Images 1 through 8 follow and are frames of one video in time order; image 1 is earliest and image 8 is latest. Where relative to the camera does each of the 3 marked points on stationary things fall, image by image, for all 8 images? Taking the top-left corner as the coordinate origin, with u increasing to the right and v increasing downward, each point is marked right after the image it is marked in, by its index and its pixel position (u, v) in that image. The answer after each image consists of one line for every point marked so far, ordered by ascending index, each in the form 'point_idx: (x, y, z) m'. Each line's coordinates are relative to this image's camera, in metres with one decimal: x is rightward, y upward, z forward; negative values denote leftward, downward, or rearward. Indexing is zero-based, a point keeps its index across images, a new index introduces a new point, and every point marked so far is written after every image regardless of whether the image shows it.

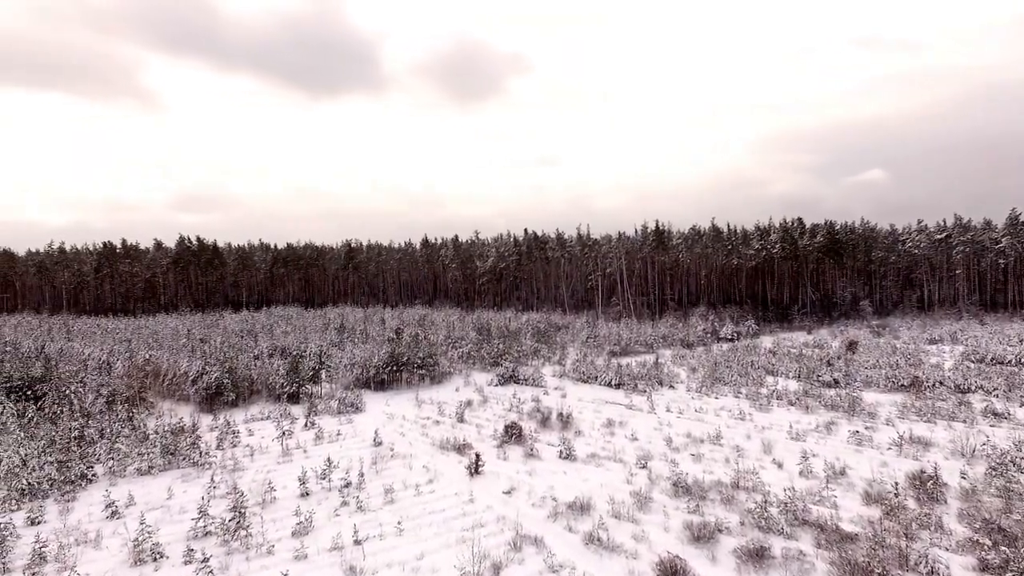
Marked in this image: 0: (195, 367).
0: (-9.1, -2.3, +17.4) m
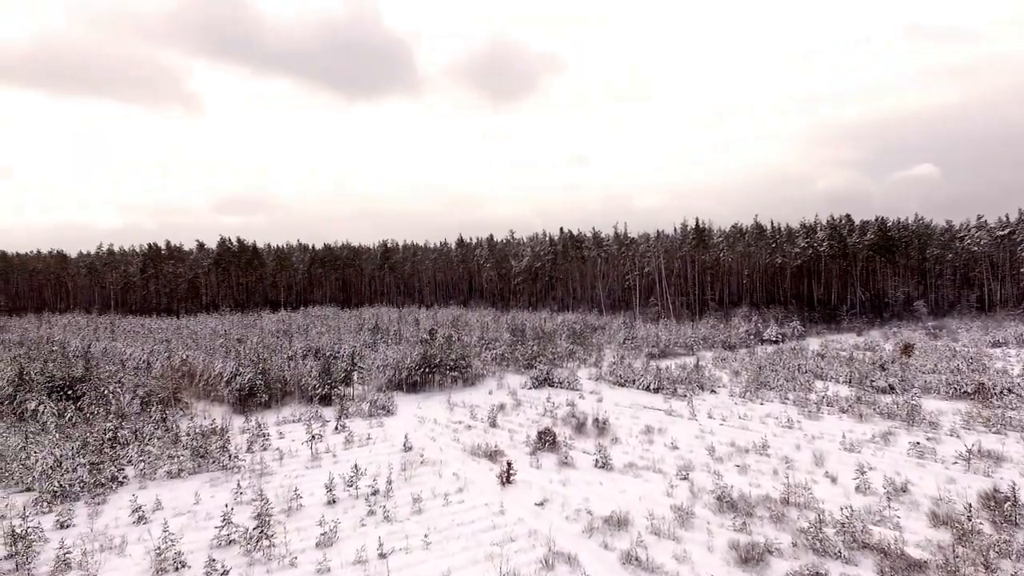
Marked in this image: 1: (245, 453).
0: (-8.2, -2.3, +17.4) m
1: (-5.6, -3.5, +12.6) m
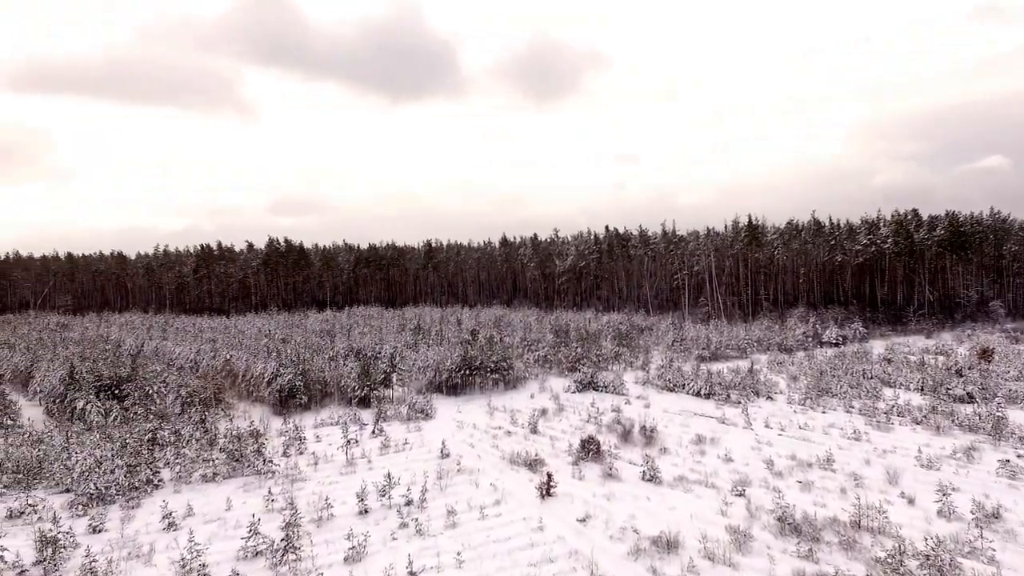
0: (-7.0, -2.3, +17.4) m
1: (-4.7, -3.5, +12.4) m
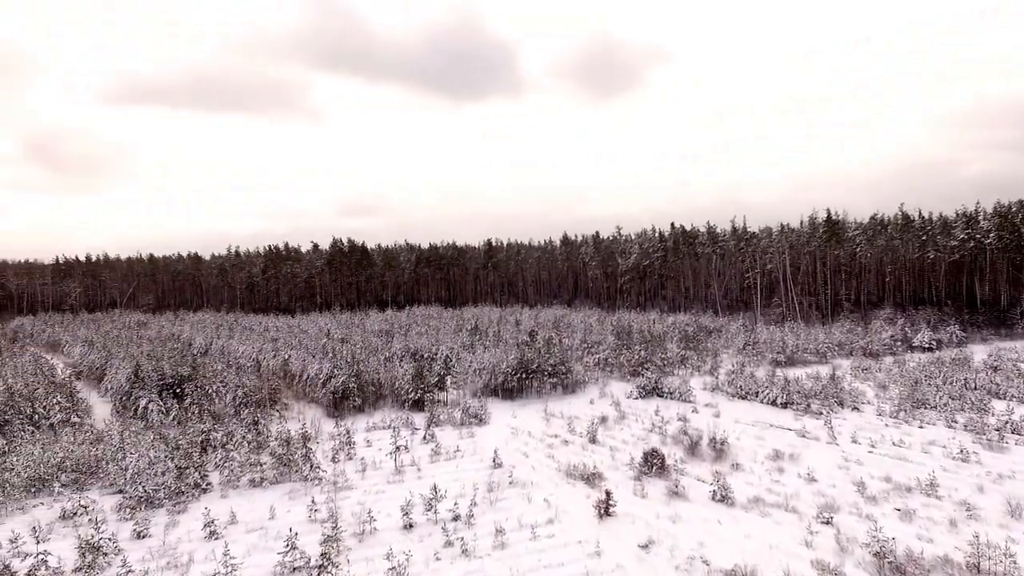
0: (-5.4, -2.3, +17.2) m
1: (-3.6, -3.5, +12.0) m
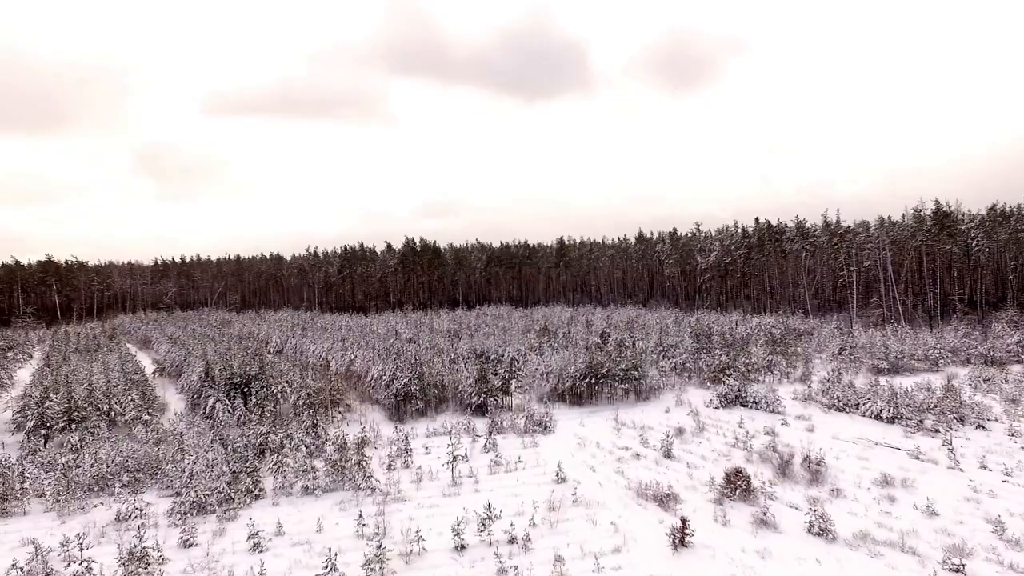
0: (-3.5, -2.3, +16.9) m
1: (-2.4, -3.5, +11.5) m
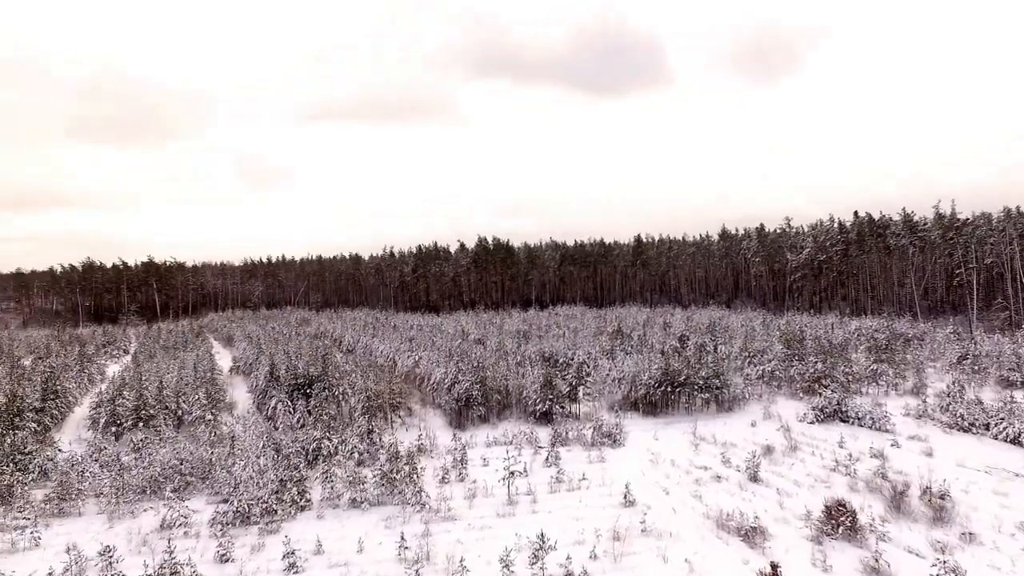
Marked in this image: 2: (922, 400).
0: (-1.7, -2.3, +16.2) m
1: (-1.3, -3.5, +10.7) m
2: (+10.0, -2.7, +14.7) m
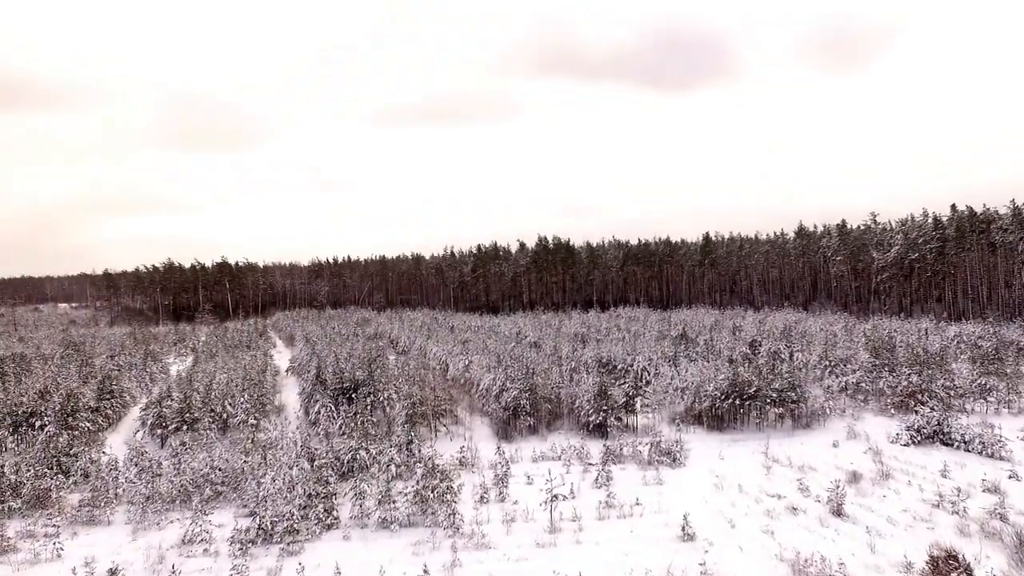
0: (-0.4, -2.3, +15.3) m
1: (-0.6, -3.5, +9.8) m
2: (+11.1, -2.8, +12.6) m
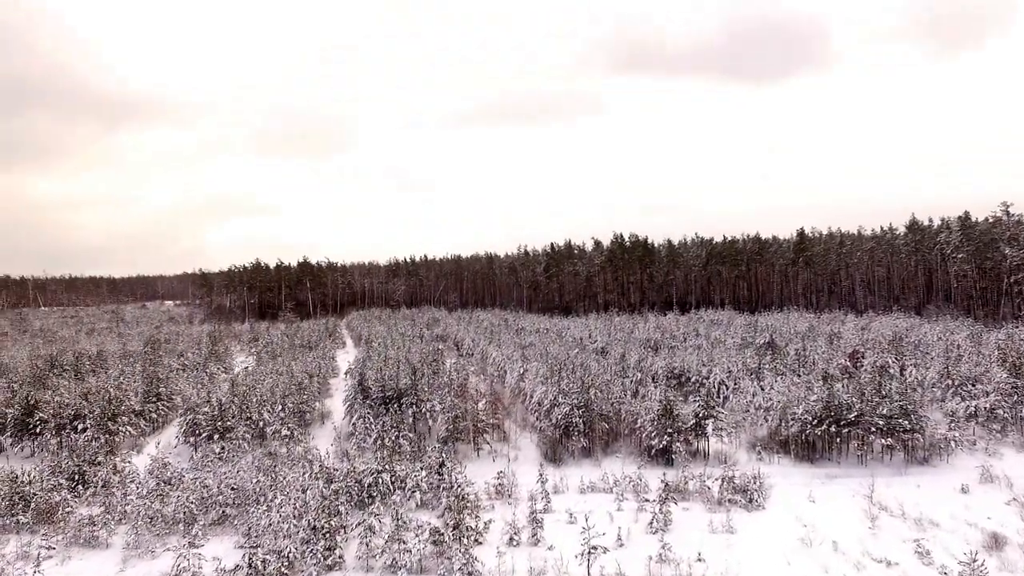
0: (+0.8, -2.4, +13.7) m
1: (-0.2, -3.5, +8.3) m
2: (+11.8, -2.9, +9.5) m
